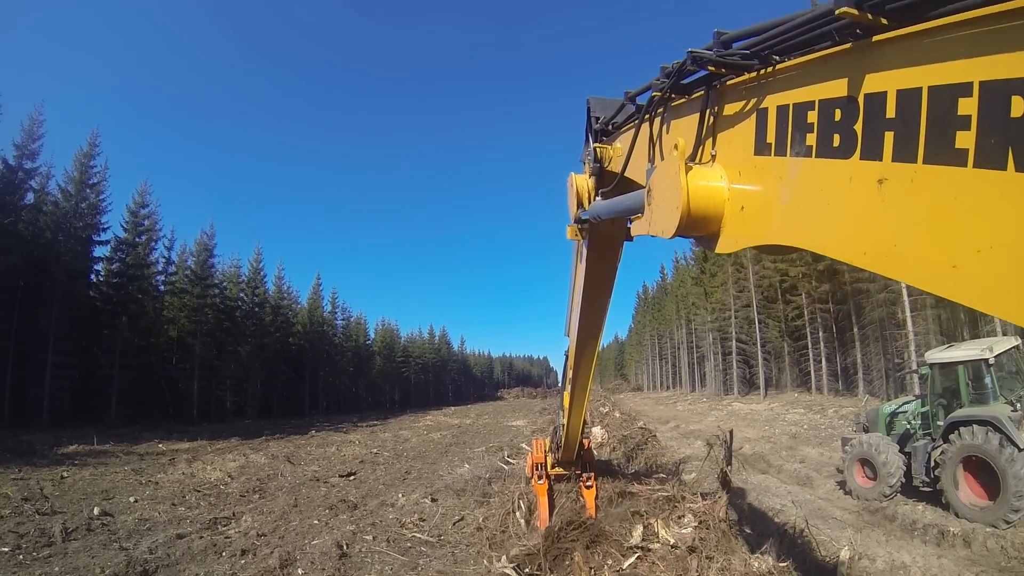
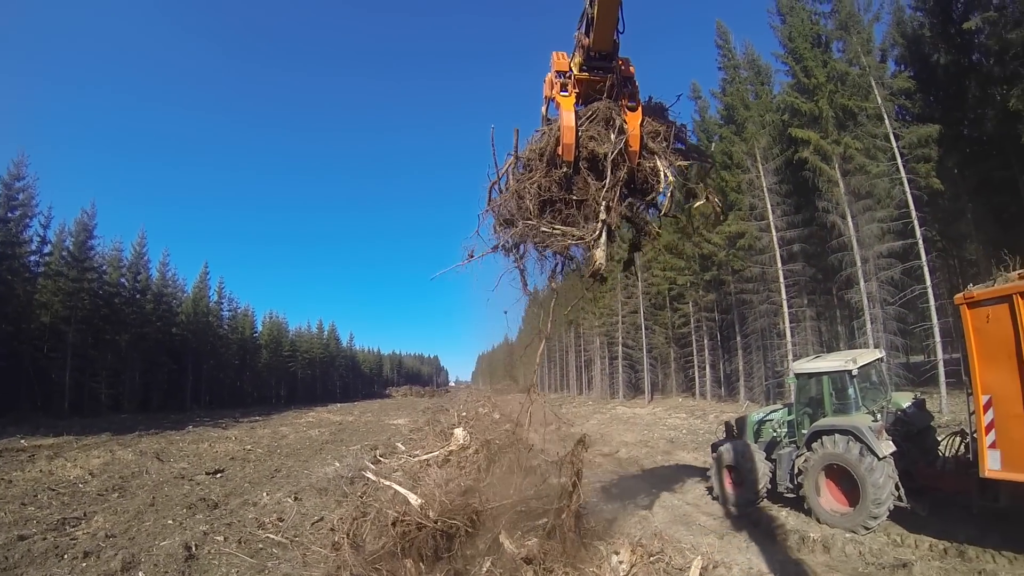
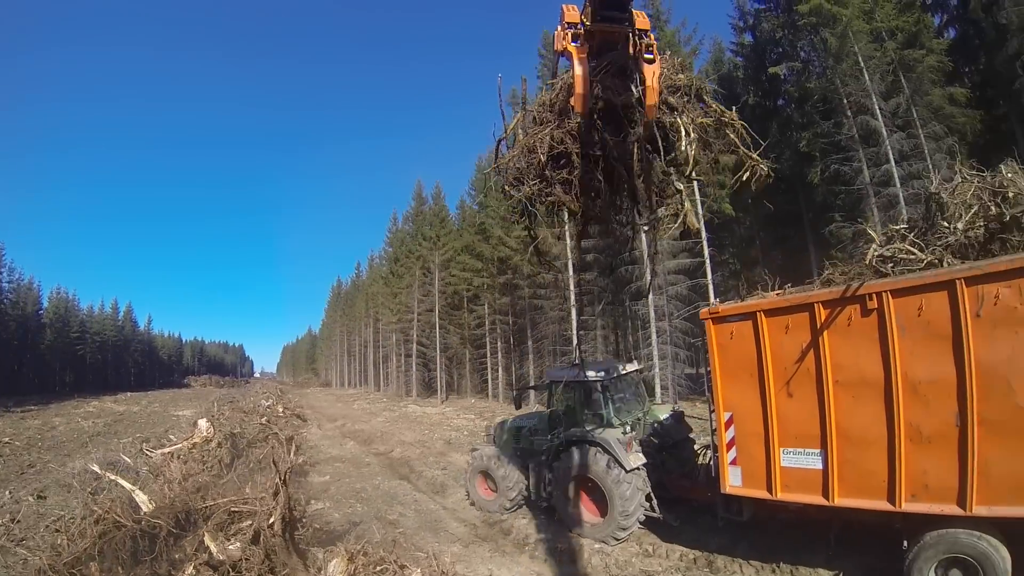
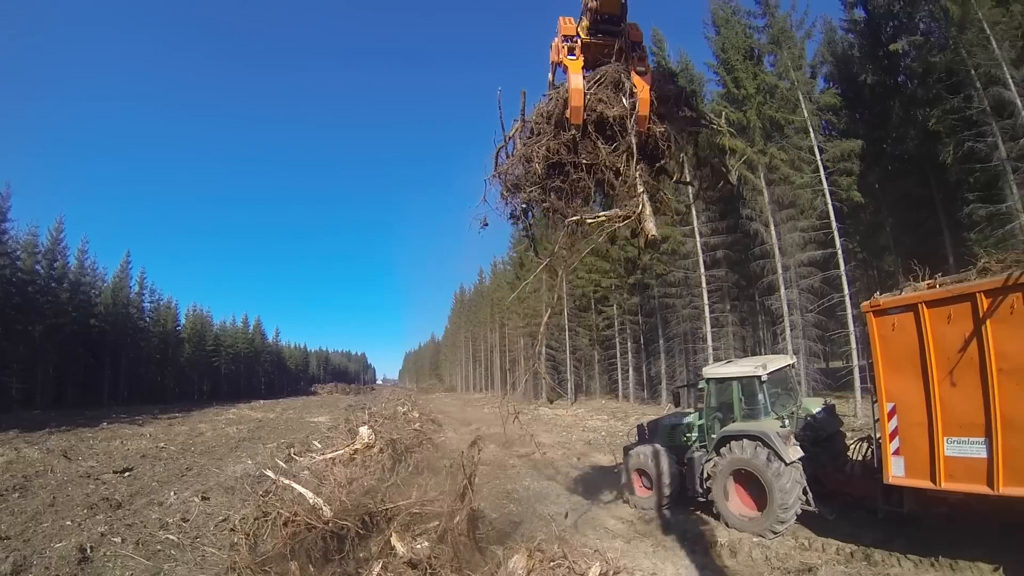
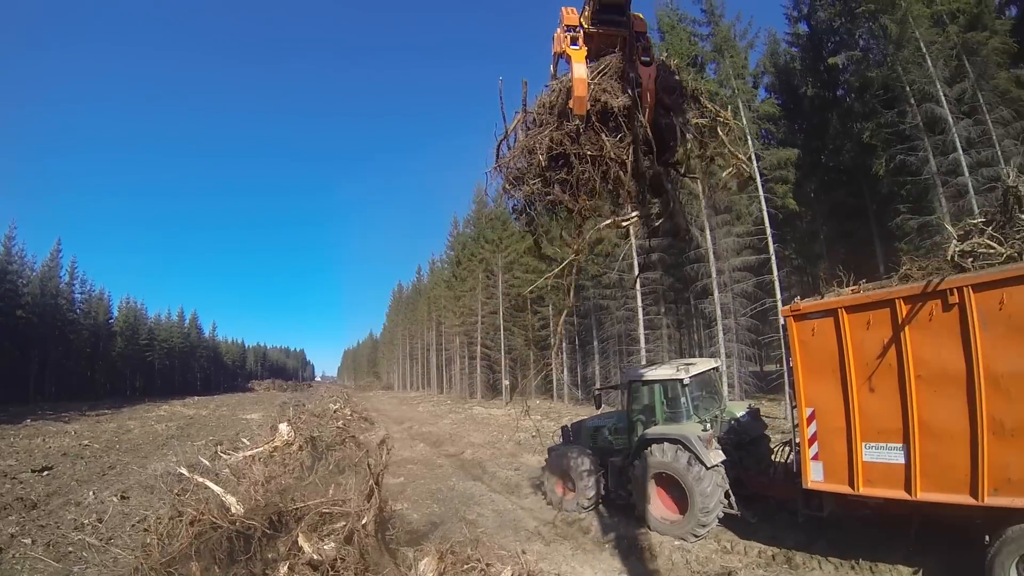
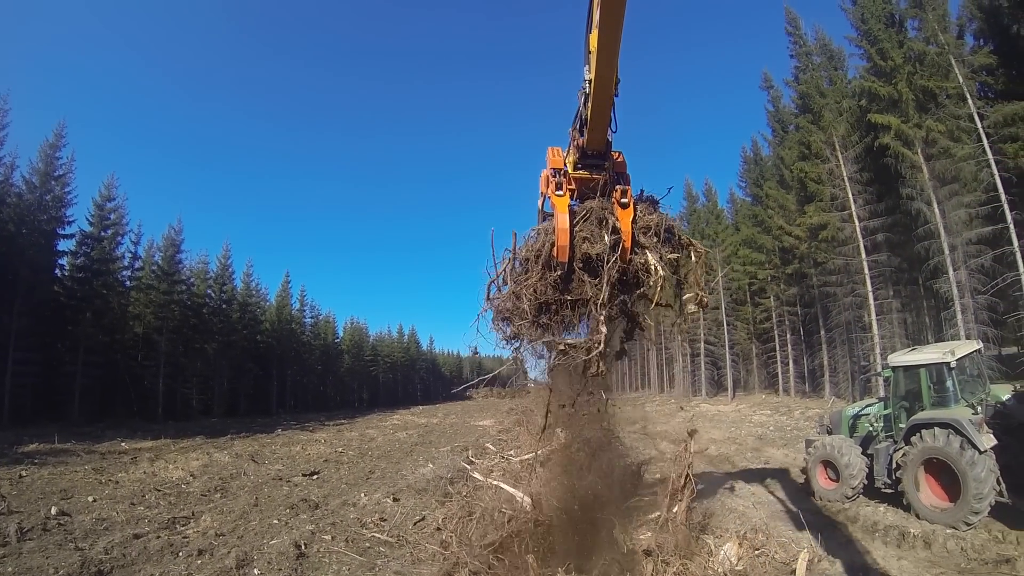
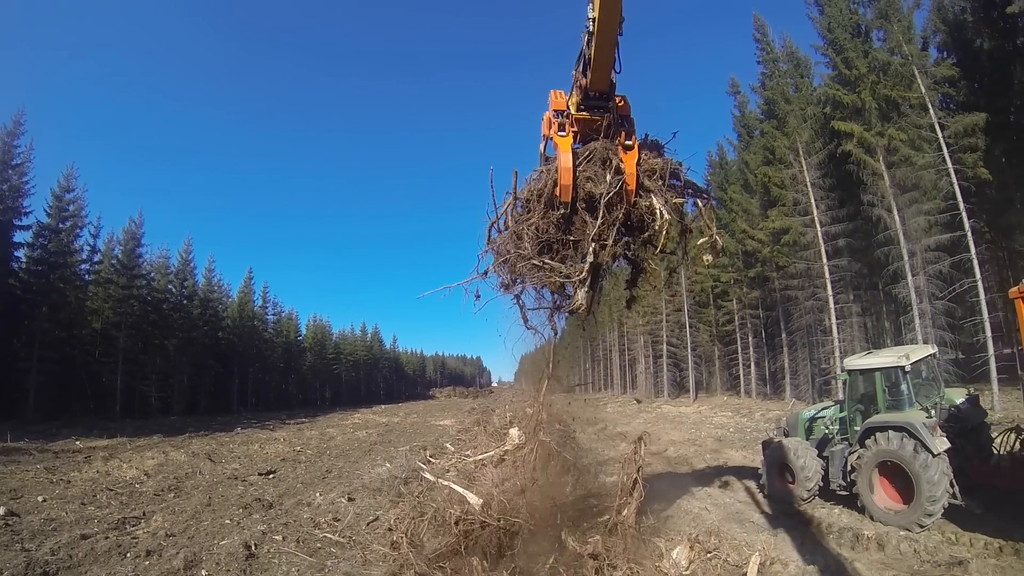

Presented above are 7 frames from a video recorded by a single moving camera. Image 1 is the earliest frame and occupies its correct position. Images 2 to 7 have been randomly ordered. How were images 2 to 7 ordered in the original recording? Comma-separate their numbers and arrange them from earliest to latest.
6, 7, 2, 4, 5, 3
